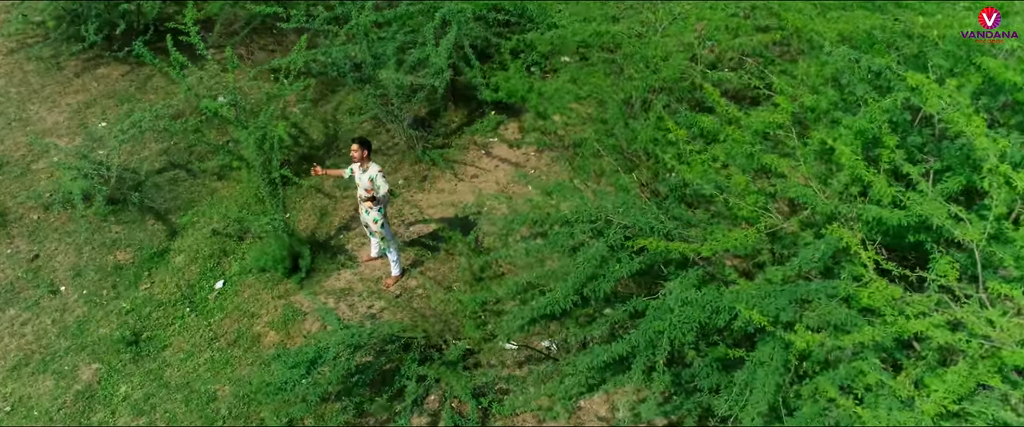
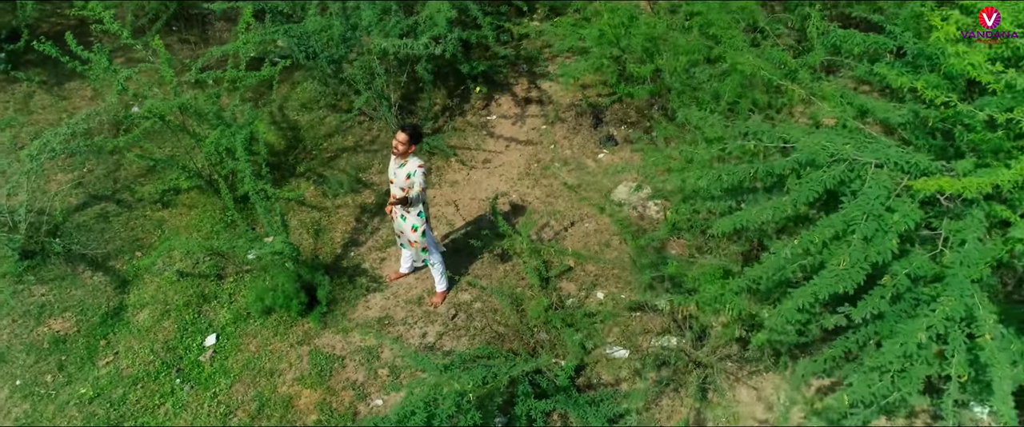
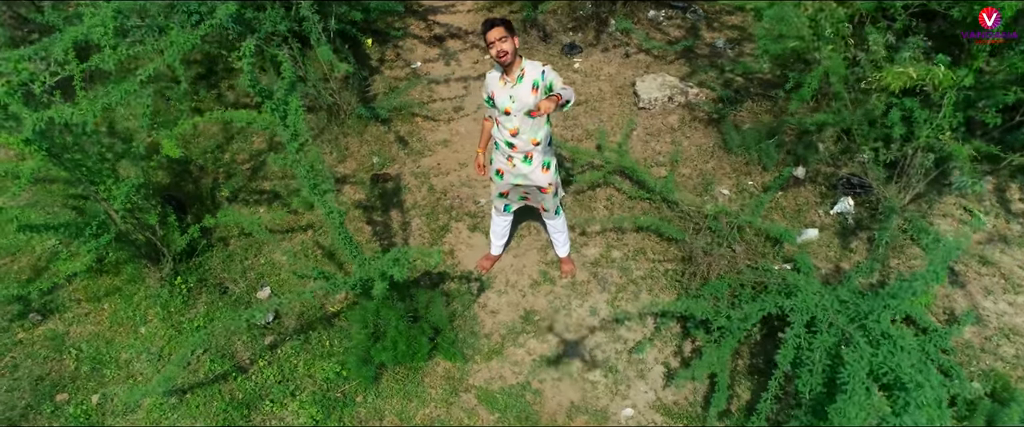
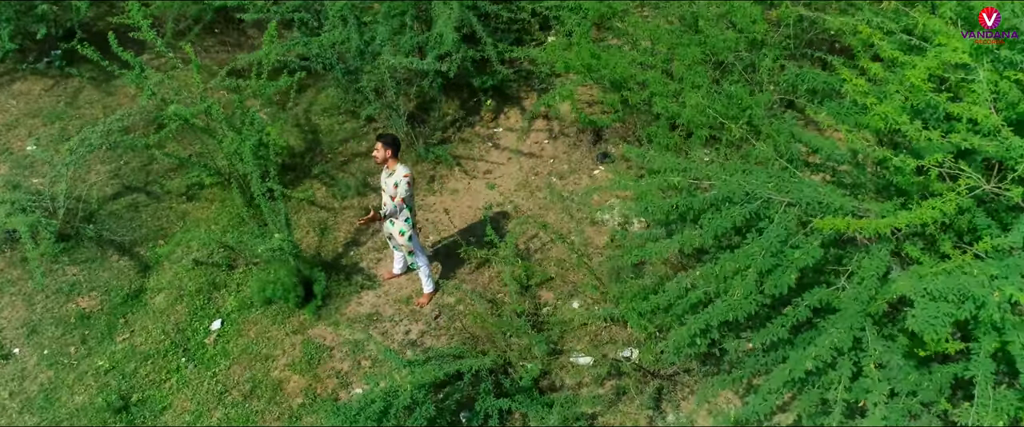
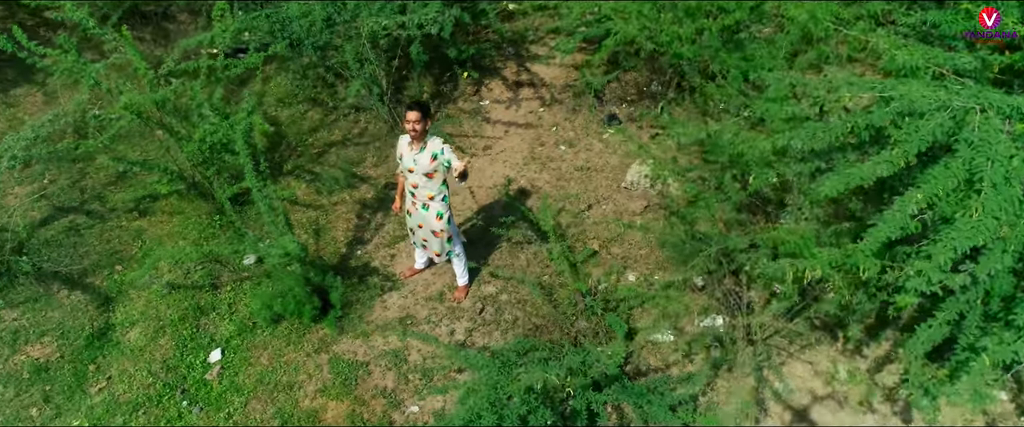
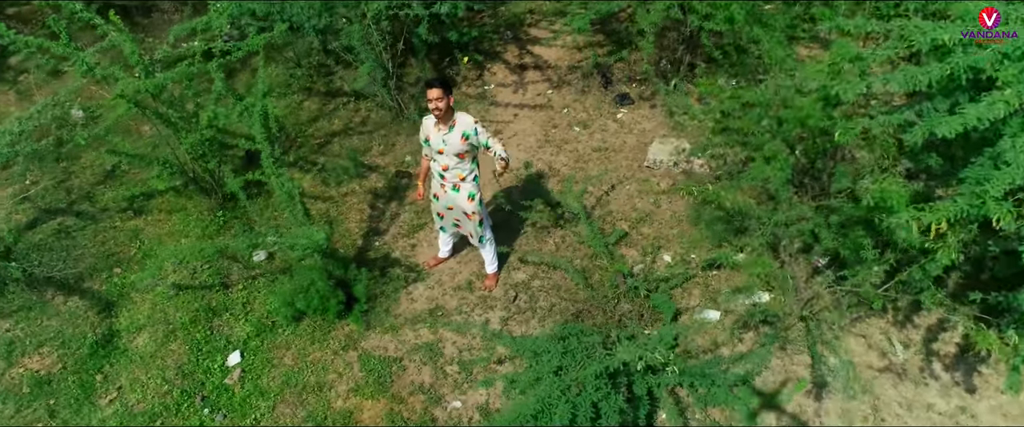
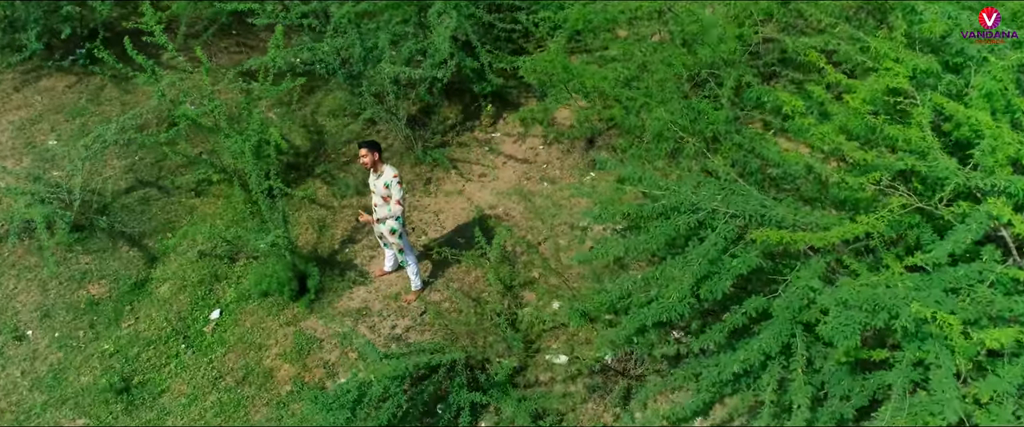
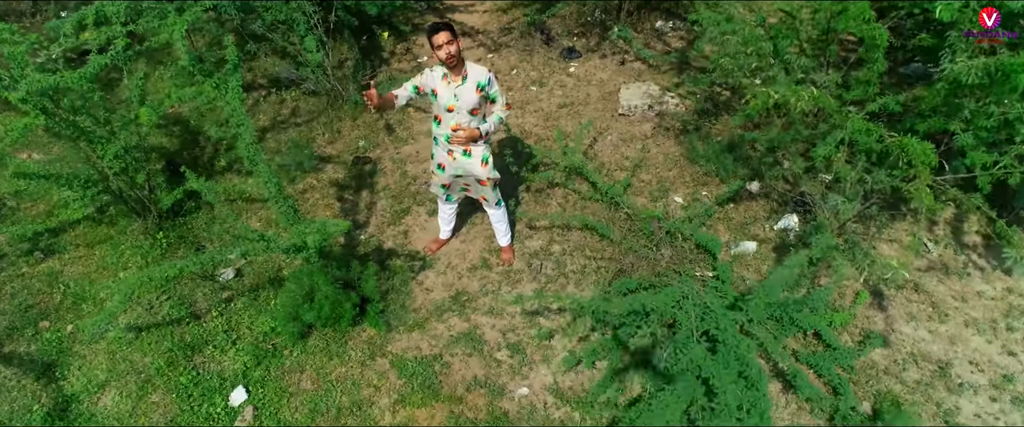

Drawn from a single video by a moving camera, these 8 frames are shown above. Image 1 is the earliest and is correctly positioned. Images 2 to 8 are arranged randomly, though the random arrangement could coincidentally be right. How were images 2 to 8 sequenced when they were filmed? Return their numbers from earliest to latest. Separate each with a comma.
7, 4, 2, 5, 6, 8, 3
